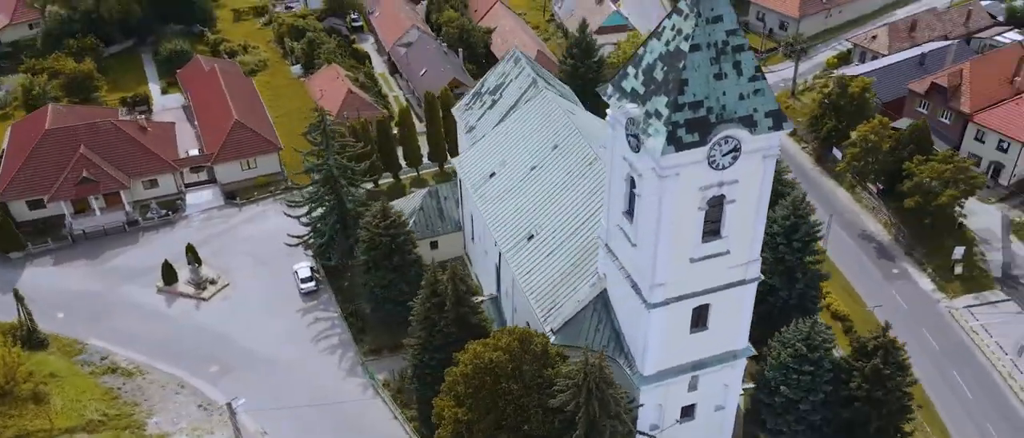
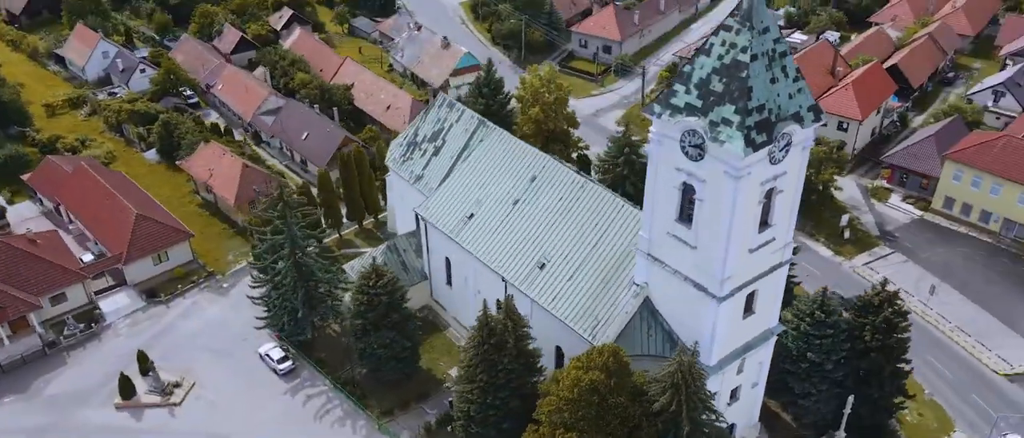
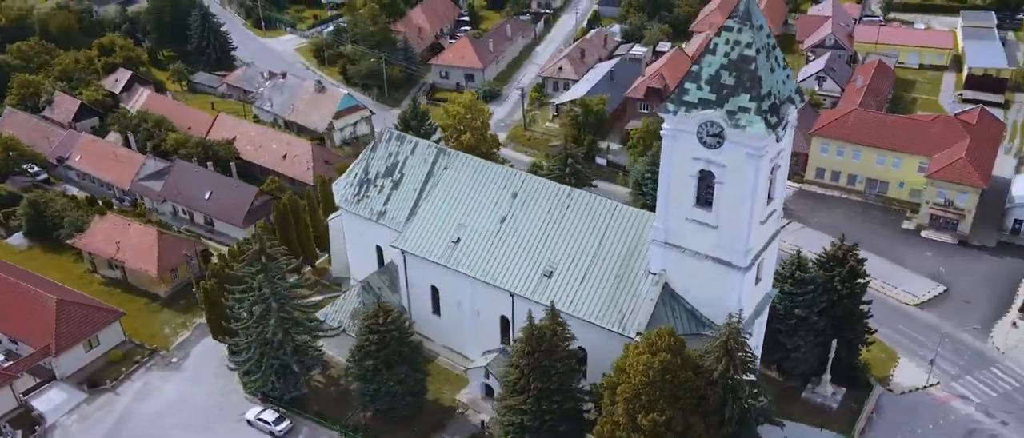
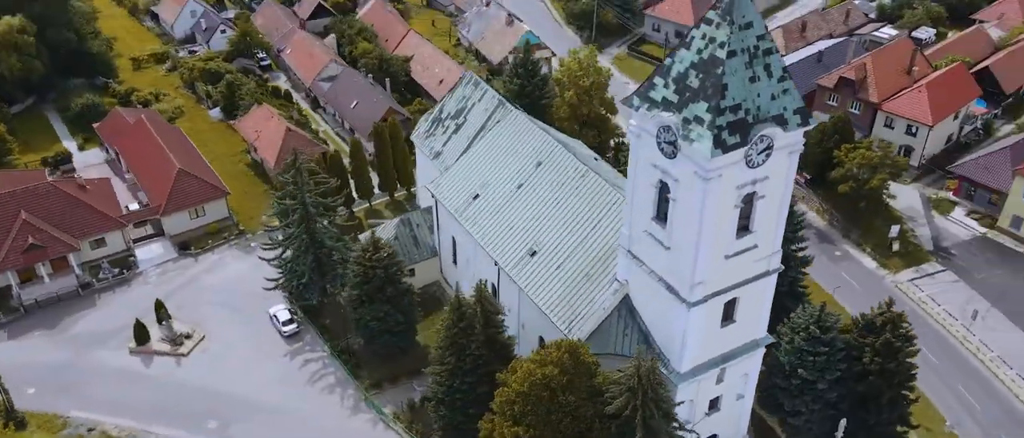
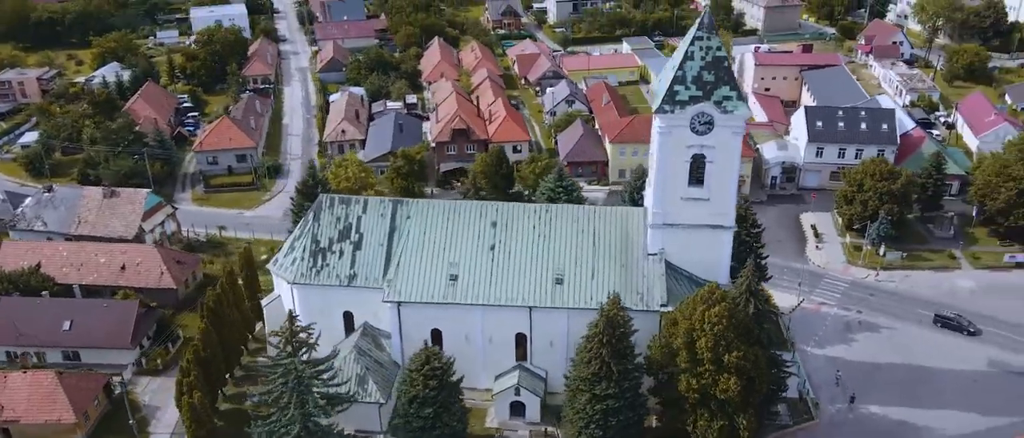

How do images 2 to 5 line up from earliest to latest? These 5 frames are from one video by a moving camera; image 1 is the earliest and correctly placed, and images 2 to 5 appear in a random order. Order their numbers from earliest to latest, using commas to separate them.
4, 2, 3, 5
